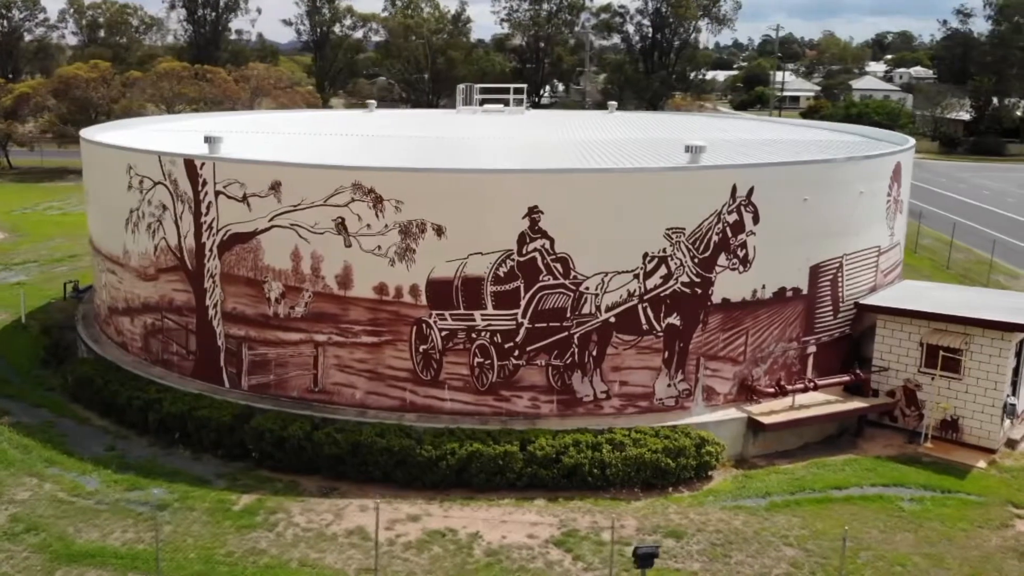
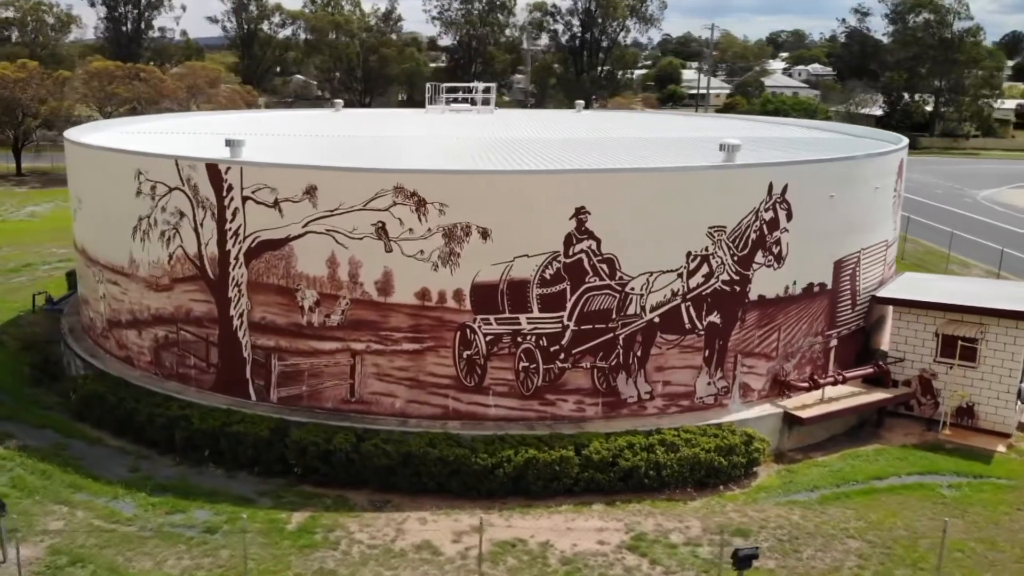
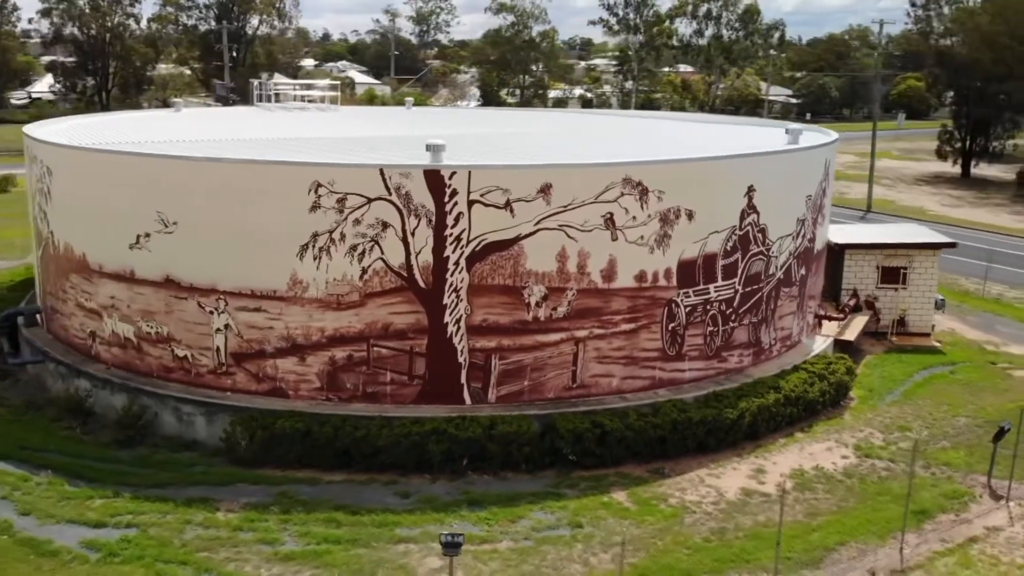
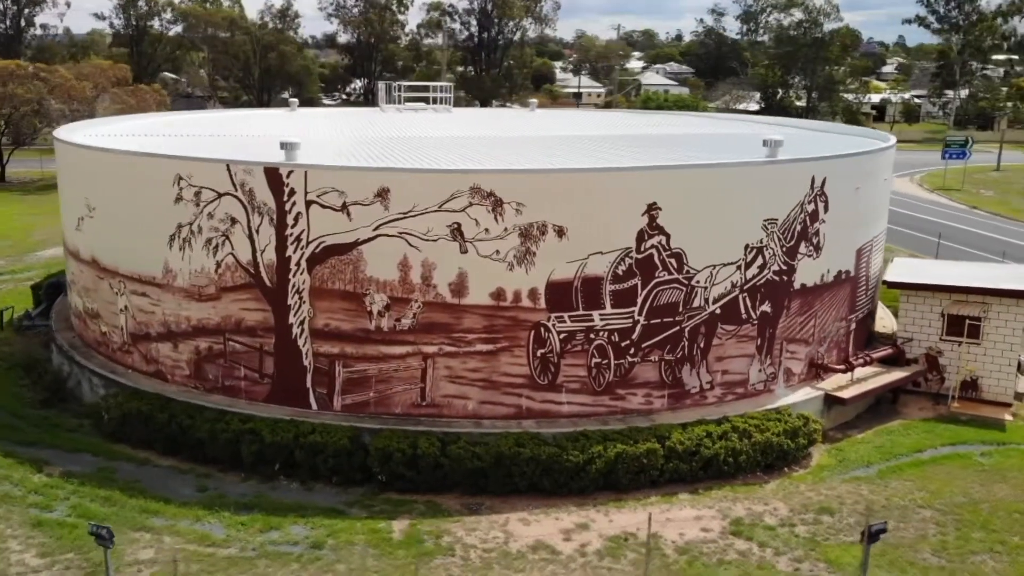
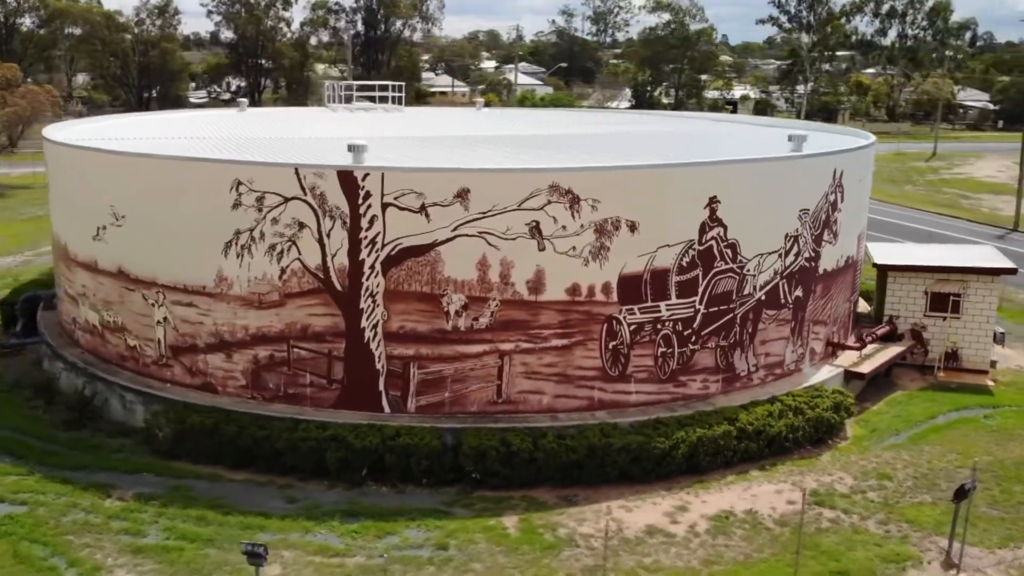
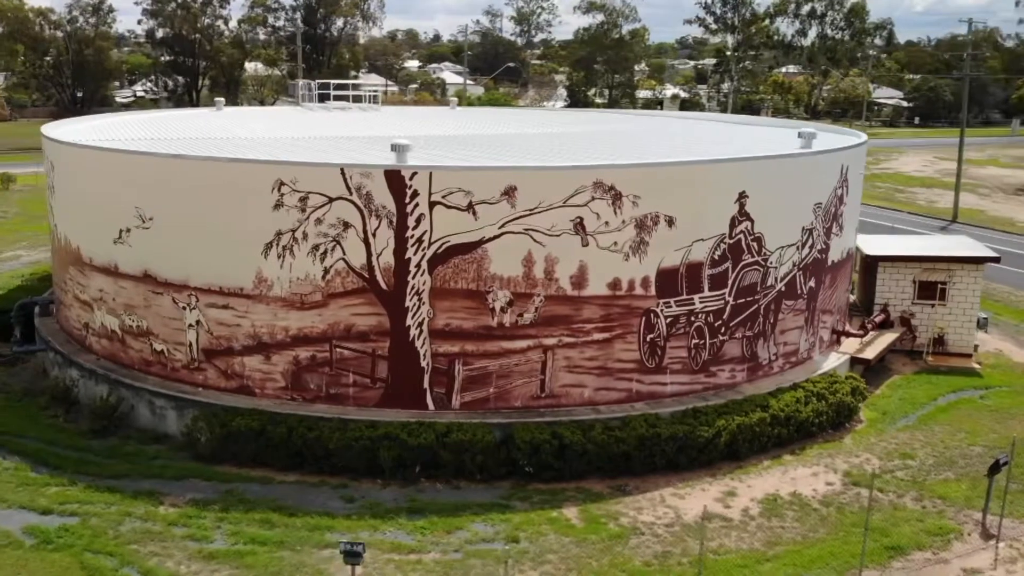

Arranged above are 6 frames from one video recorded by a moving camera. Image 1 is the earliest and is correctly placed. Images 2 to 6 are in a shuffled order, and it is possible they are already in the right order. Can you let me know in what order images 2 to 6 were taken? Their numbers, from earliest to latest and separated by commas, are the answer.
2, 4, 5, 6, 3
